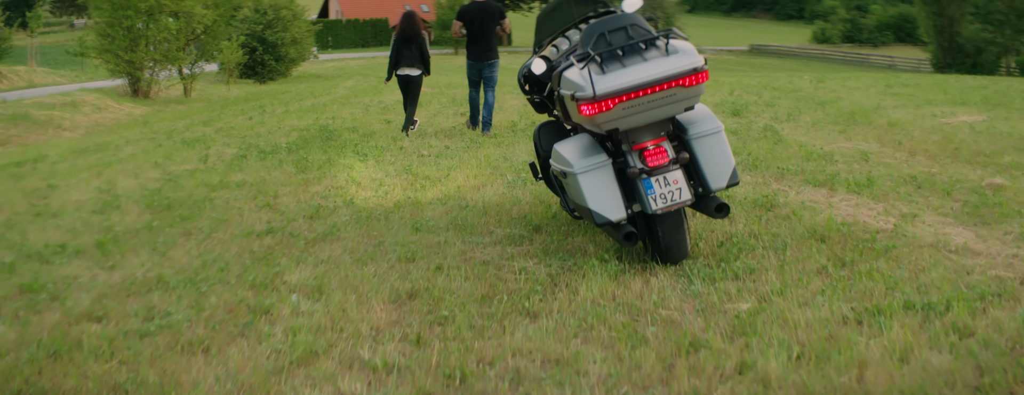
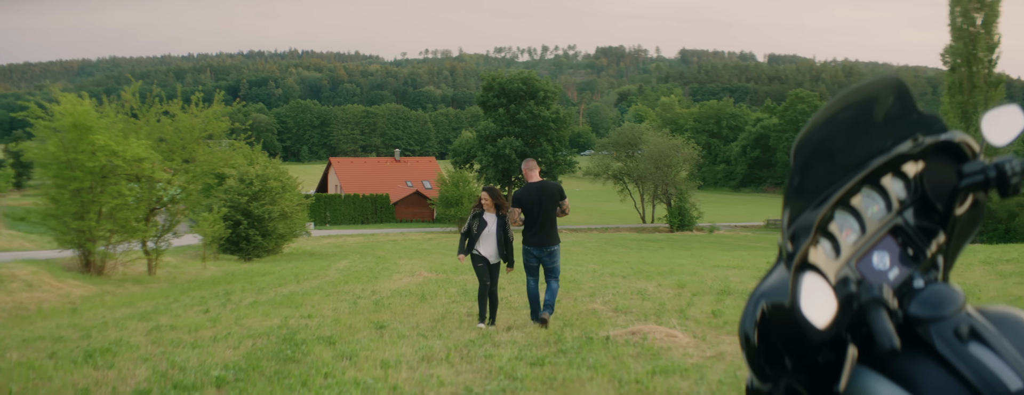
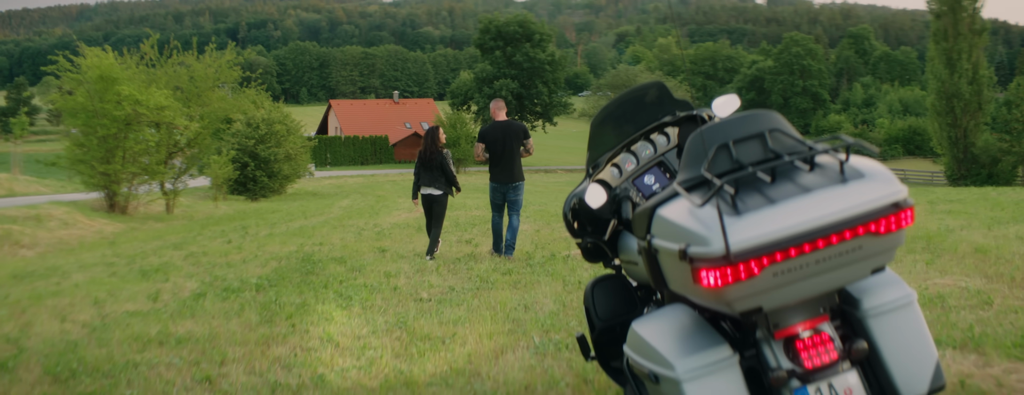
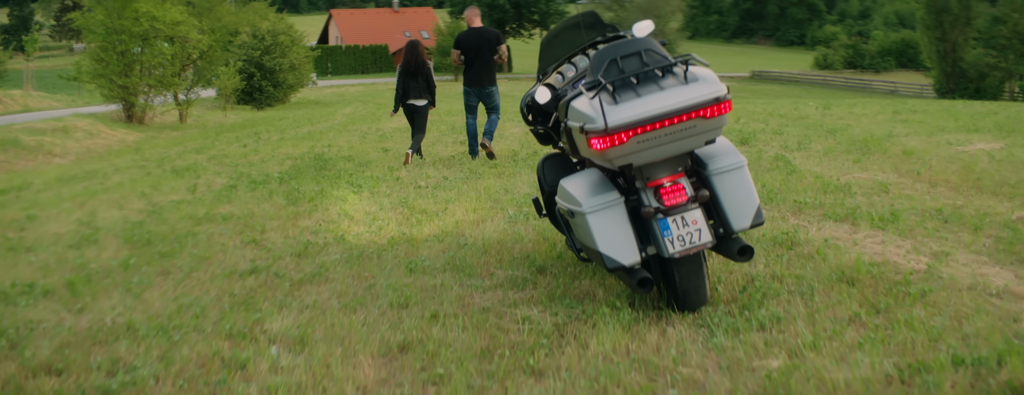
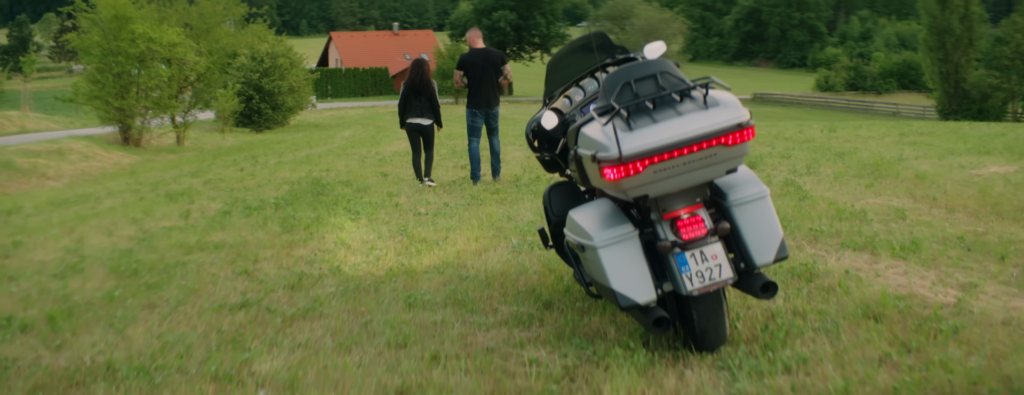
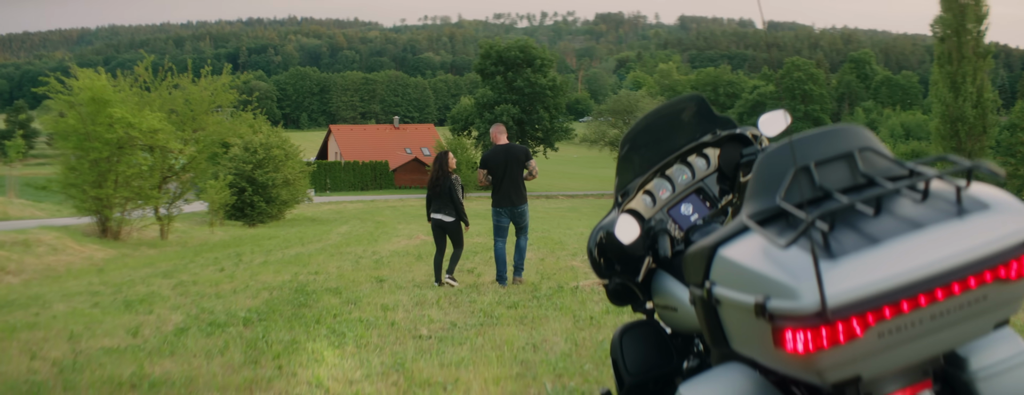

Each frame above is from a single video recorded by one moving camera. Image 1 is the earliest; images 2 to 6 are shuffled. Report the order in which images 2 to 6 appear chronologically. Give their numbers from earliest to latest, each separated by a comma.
4, 5, 3, 6, 2
